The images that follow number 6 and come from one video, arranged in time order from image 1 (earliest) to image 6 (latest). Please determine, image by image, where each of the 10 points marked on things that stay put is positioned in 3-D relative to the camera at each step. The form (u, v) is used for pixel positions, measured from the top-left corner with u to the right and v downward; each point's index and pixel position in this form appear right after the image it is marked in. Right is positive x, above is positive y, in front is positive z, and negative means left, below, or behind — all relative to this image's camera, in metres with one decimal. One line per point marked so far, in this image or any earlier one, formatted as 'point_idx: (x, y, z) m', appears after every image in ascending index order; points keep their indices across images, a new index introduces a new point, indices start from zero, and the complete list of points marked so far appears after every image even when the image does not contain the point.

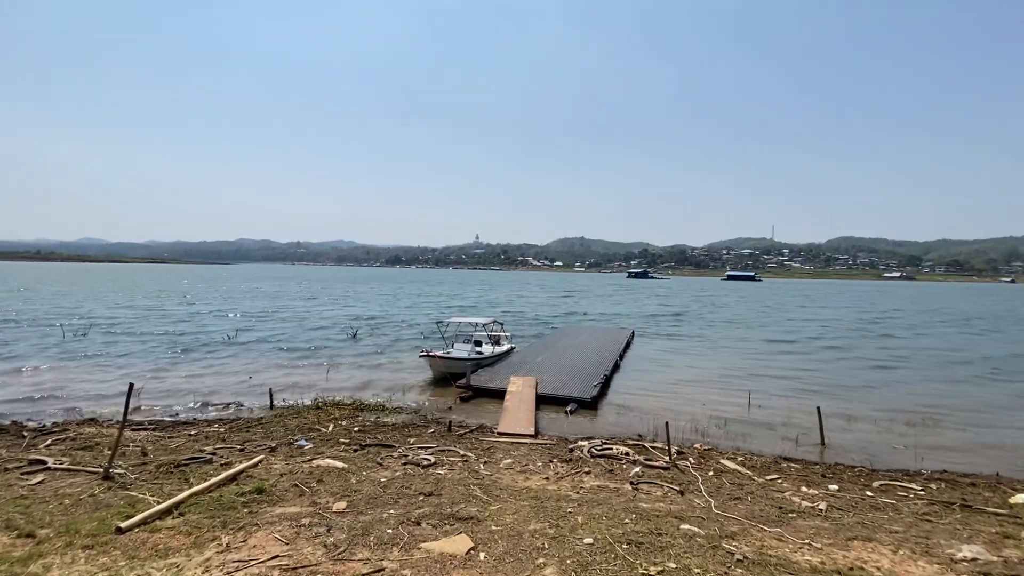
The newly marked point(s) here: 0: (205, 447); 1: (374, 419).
0: (-7.3, -3.8, +11.5) m
1: (-4.3, -4.1, +14.9) m
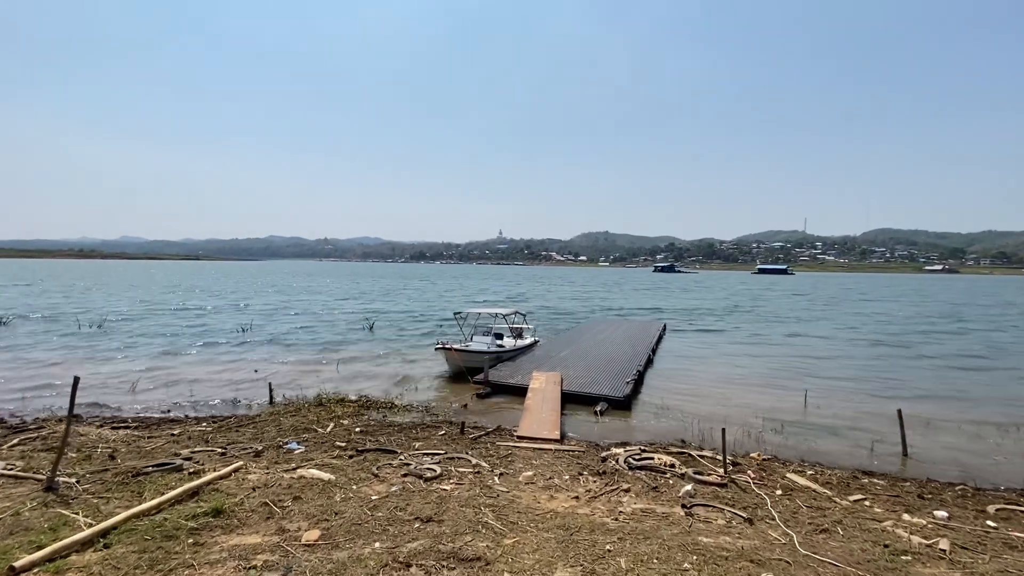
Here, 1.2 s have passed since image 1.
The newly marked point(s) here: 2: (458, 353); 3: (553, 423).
0: (-6.9, -3.4, +10.1) m
1: (-3.7, -3.6, +13.3) m
2: (-2.1, -2.6, +18.6) m
3: (+1.1, -3.4, +12.2) m
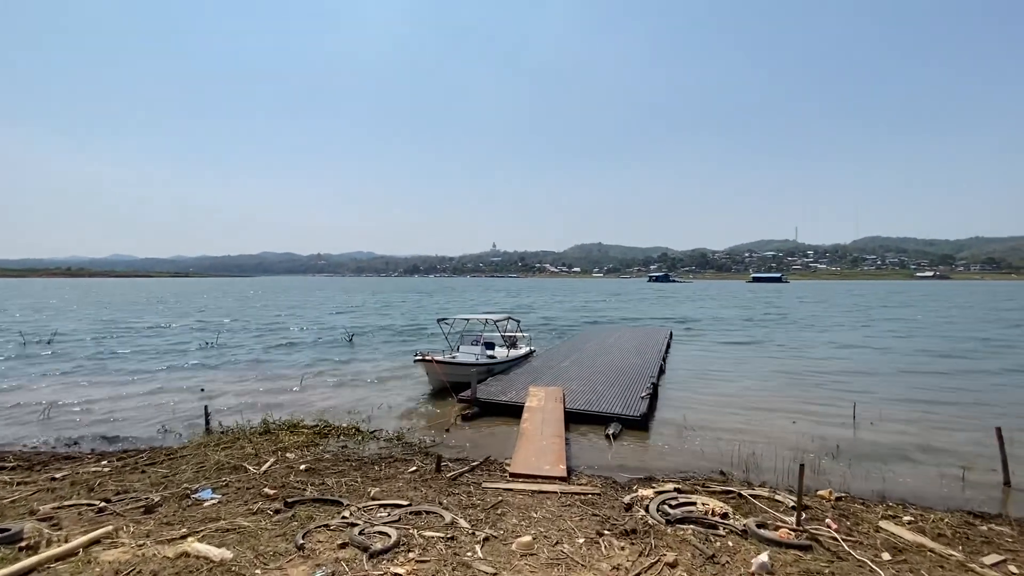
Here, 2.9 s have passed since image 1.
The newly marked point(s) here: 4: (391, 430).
0: (-7.0, -3.3, +7.3) m
1: (-3.8, -3.5, +10.5) m
2: (-2.4, -2.6, +15.9) m
3: (+0.9, -3.2, +9.5) m
4: (-3.1, -3.6, +12.3) m
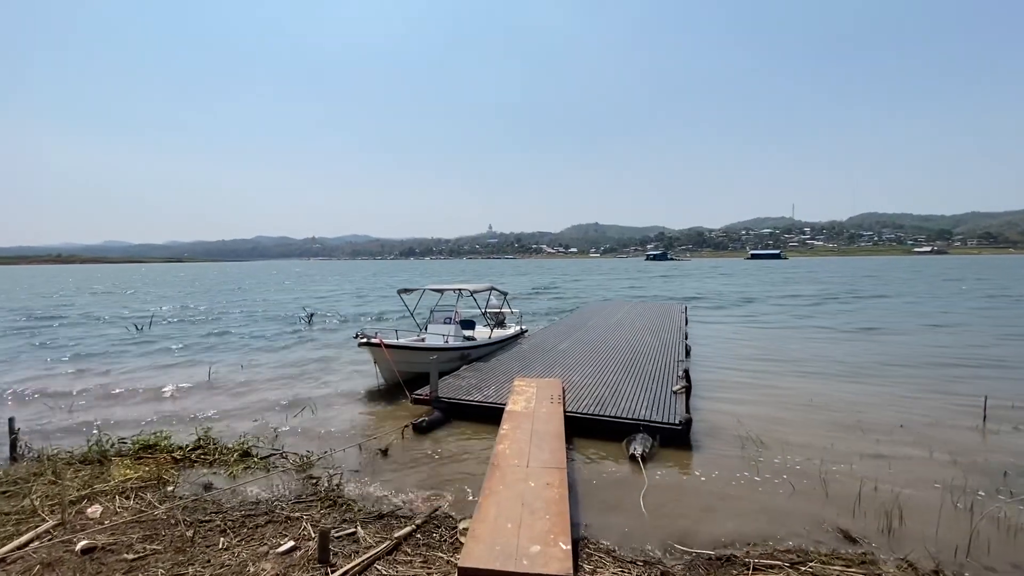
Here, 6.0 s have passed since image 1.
0: (-7.5, -2.6, +3.0) m
1: (-4.3, -2.7, +6.3) m
2: (-2.9, -1.6, +11.6) m
3: (+0.5, -2.4, +5.2) m
4: (-3.5, -2.7, +8.1) m
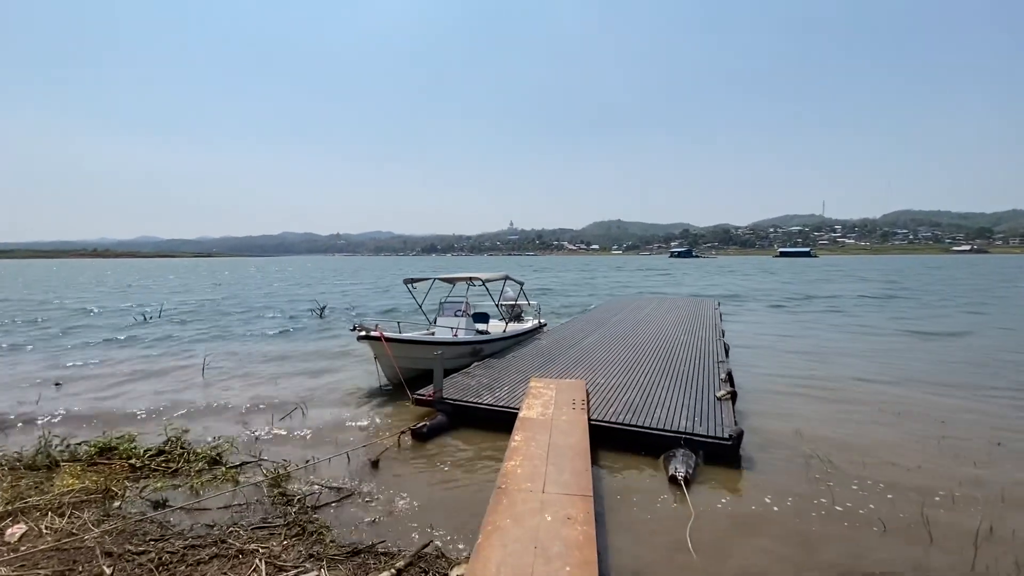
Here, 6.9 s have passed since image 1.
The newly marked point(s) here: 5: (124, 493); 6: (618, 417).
0: (-7.5, -2.4, +2.1) m
1: (-4.1, -2.5, +5.2) m
2: (-2.5, -1.3, +10.5) m
3: (+0.5, -2.2, +3.9) m
4: (-3.3, -2.5, +7.0) m
5: (-4.7, -2.4, +5.9) m
6: (+1.6, -2.0, +7.4) m
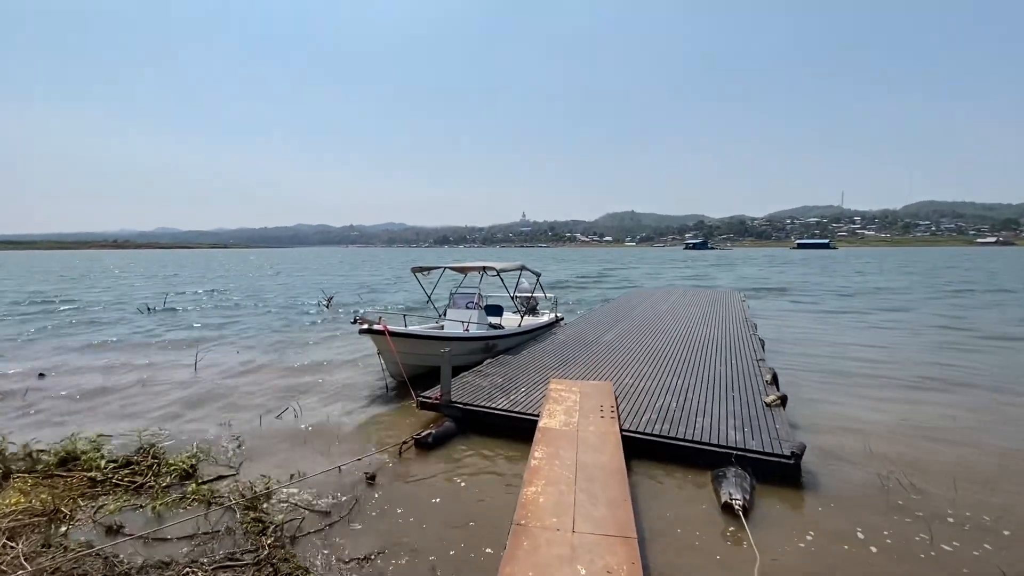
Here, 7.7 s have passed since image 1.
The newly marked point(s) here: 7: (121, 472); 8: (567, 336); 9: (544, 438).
0: (-7.4, -2.3, +1.2) m
1: (-4.0, -2.3, +4.3) m
2: (-2.2, -1.1, +9.5) m
3: (+0.7, -2.1, +2.9) m
4: (-3.1, -2.3, +6.0) m
5: (-4.5, -2.3, +5.0) m
6: (+1.9, -1.8, +6.4) m
7: (-4.7, -2.2, +5.8) m
8: (+1.5, -1.2, +12.6) m
9: (+0.4, -1.7, +5.6) m
